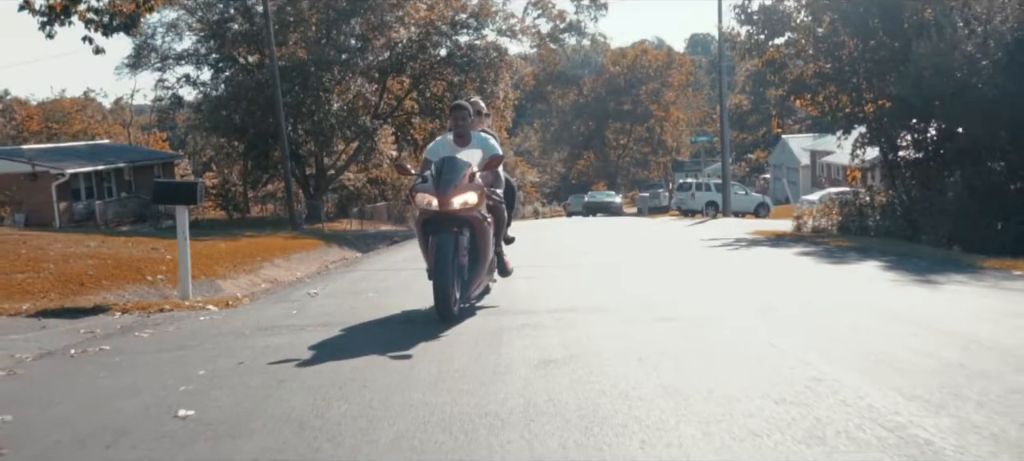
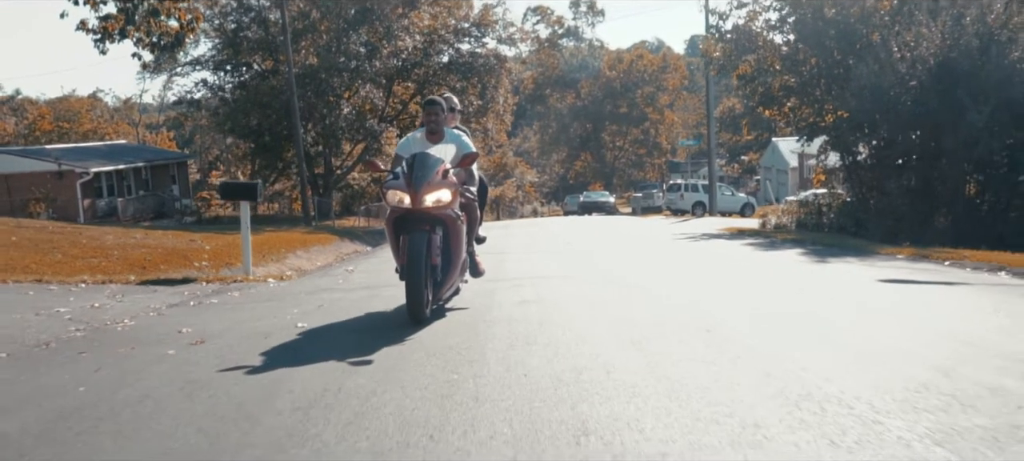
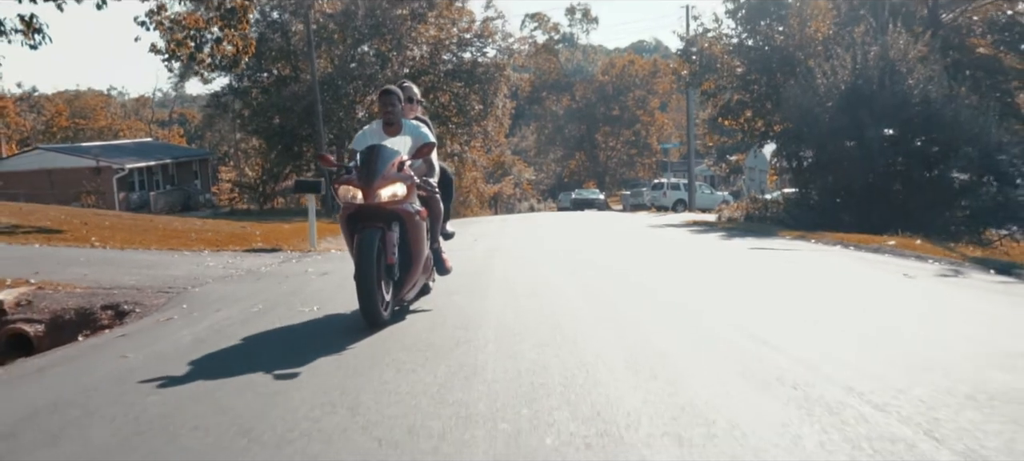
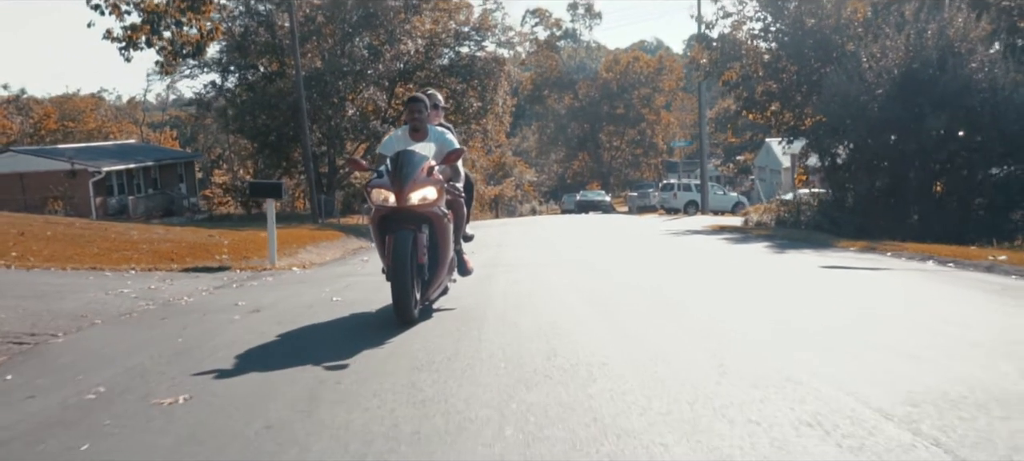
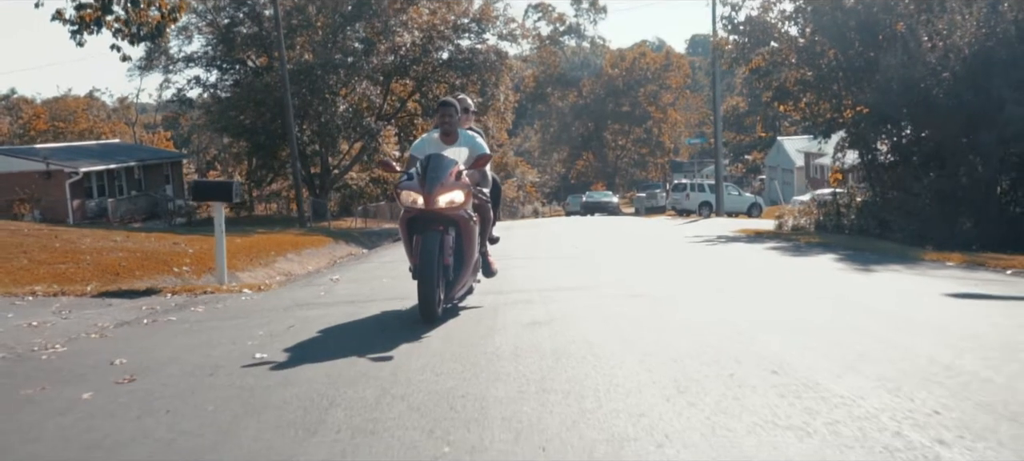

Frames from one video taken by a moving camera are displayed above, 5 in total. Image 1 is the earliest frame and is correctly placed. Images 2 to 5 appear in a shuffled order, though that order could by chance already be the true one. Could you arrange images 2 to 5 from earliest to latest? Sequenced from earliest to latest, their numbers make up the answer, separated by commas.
5, 2, 4, 3
